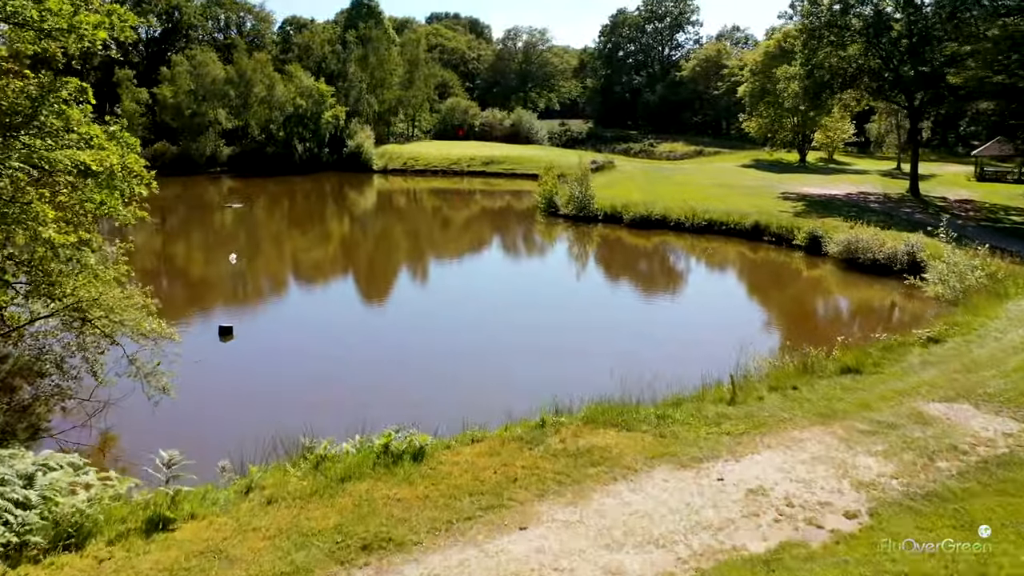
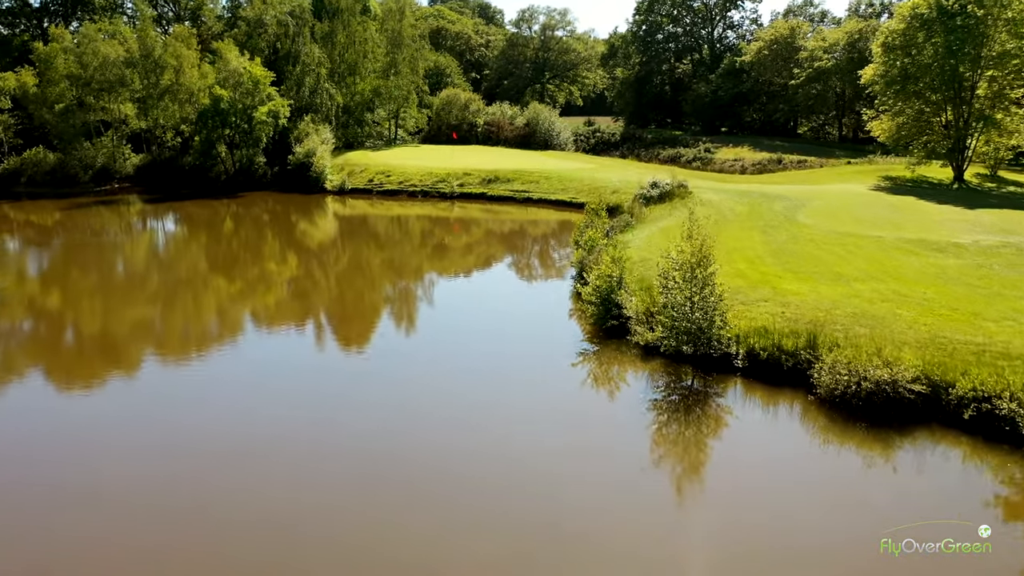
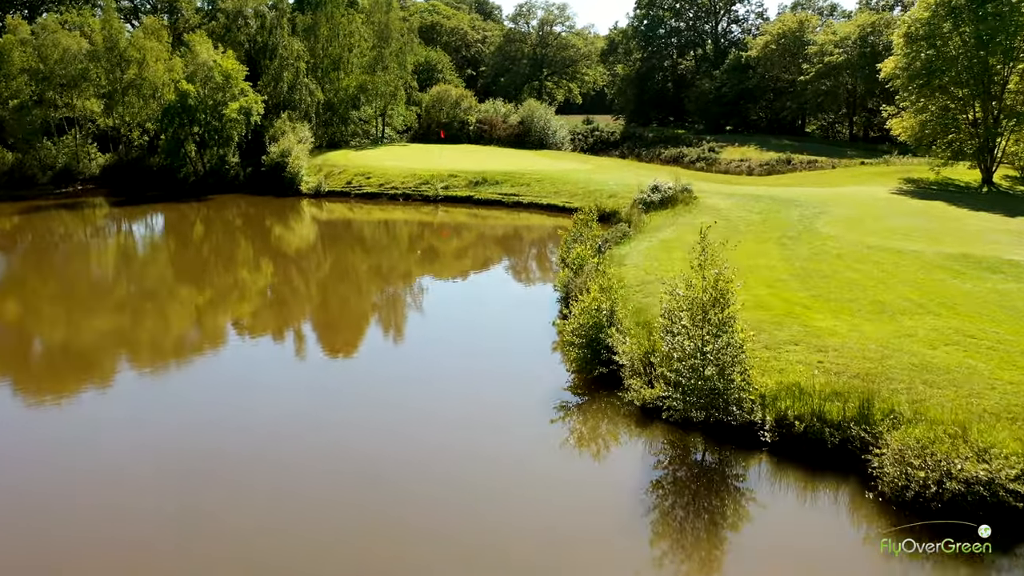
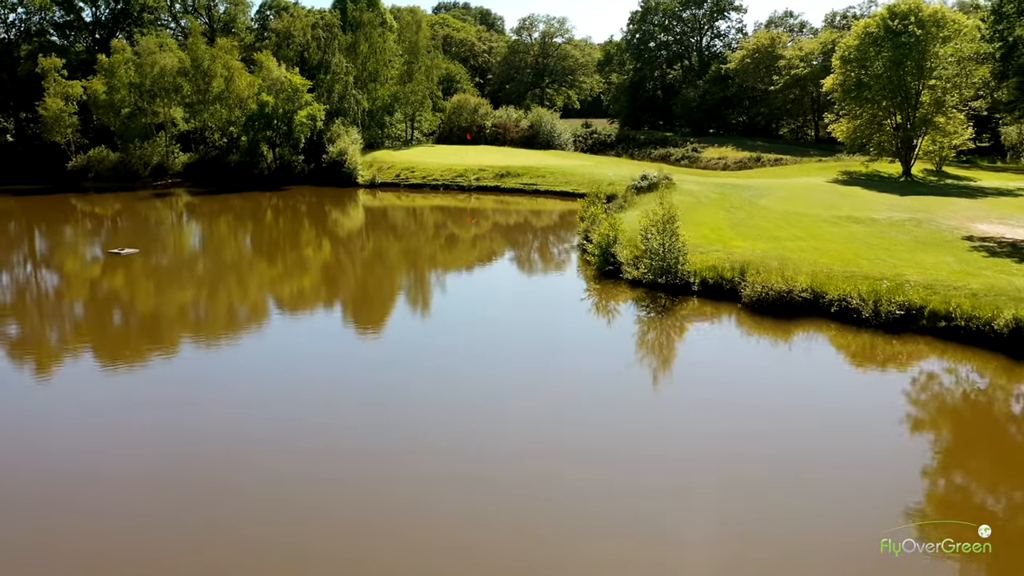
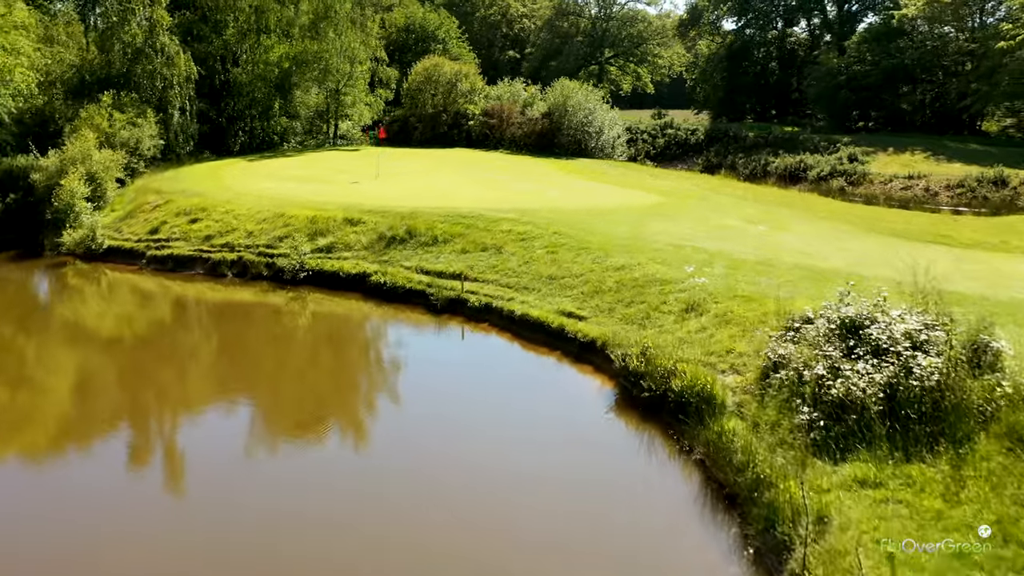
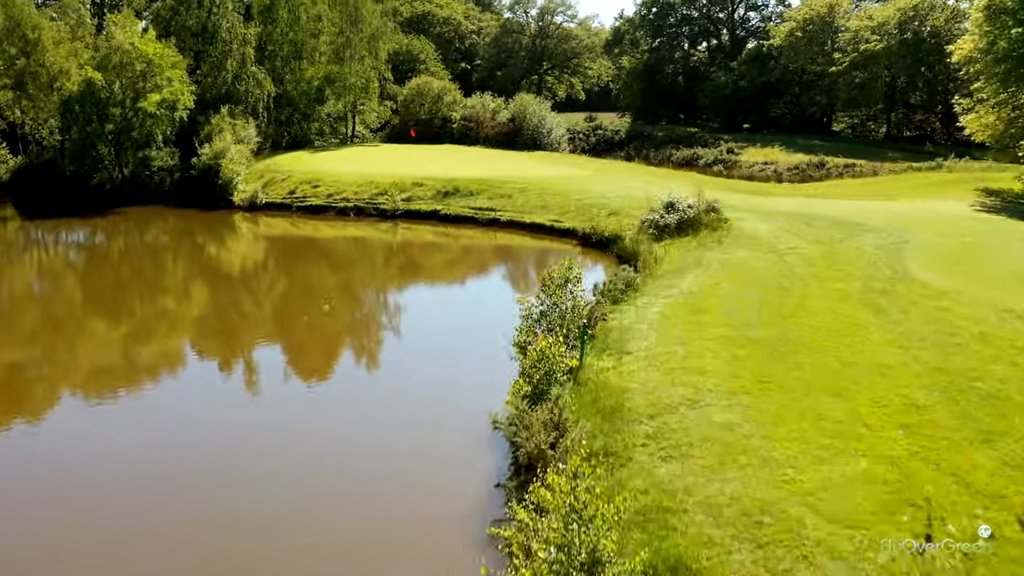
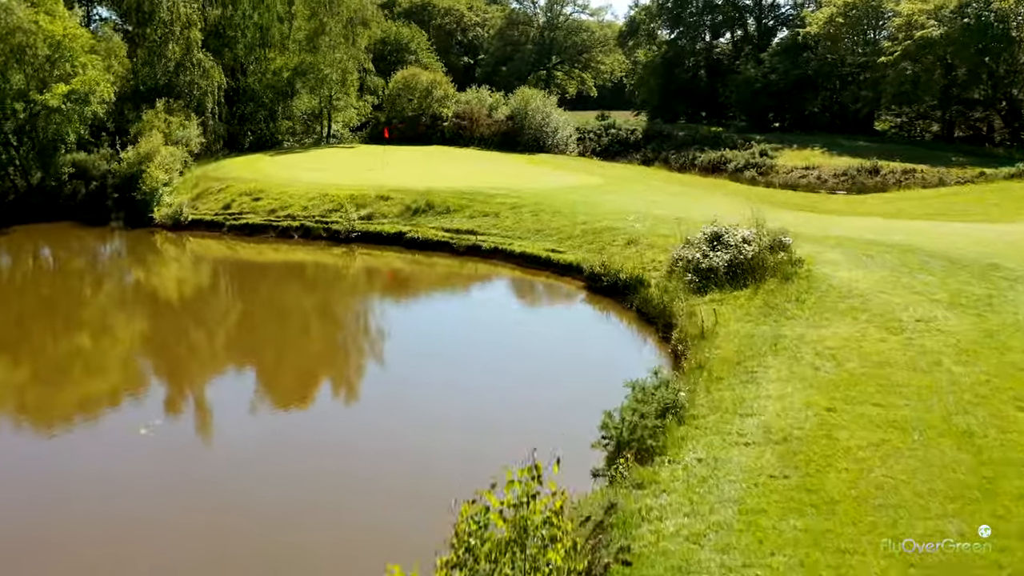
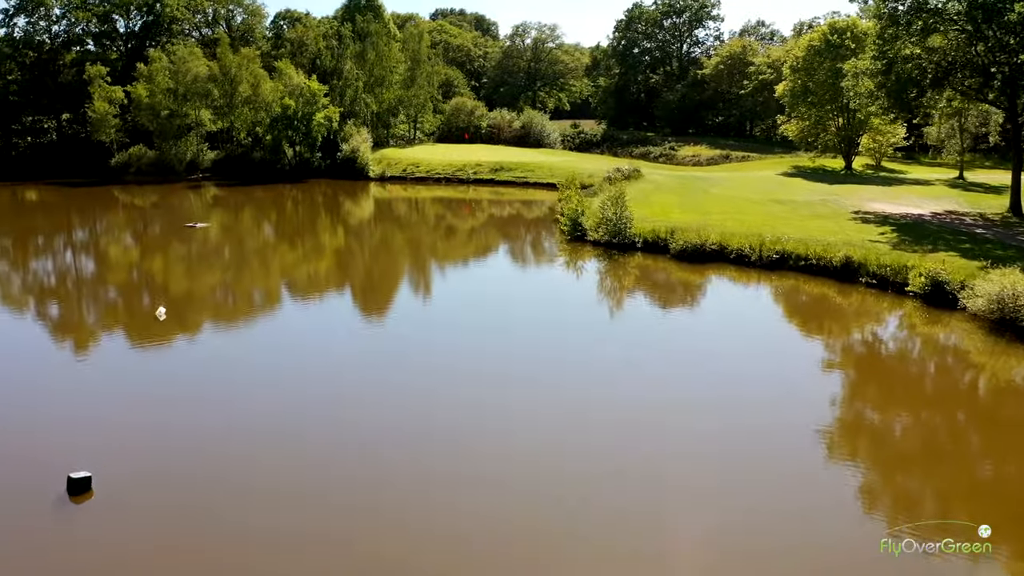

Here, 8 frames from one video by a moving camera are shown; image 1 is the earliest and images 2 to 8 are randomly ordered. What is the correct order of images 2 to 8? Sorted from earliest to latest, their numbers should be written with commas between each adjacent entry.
8, 4, 2, 3, 6, 7, 5
